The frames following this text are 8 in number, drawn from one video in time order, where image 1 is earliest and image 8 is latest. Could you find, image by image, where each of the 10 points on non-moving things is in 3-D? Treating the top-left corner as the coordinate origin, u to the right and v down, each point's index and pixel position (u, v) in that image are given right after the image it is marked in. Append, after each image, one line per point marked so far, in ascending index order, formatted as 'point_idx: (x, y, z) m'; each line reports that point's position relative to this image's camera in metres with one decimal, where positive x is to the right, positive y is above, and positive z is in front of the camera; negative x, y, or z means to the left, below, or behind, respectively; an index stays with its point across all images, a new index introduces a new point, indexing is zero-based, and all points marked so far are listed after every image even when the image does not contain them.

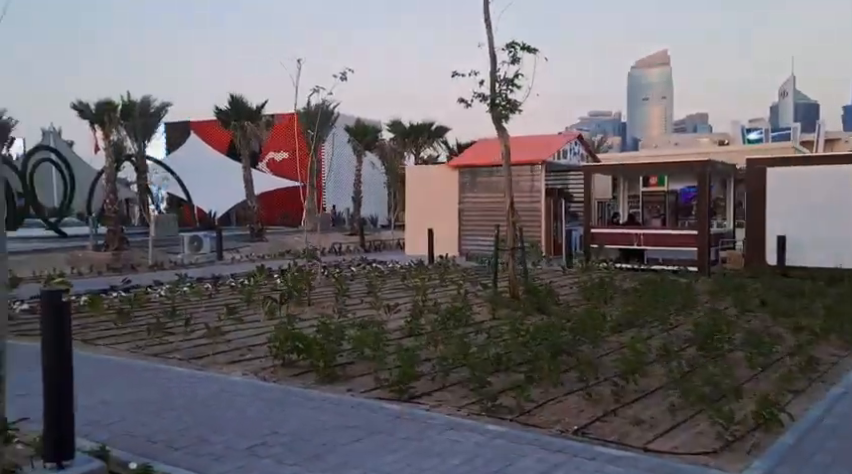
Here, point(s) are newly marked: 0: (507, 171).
0: (+0.8, +0.7, +8.8) m
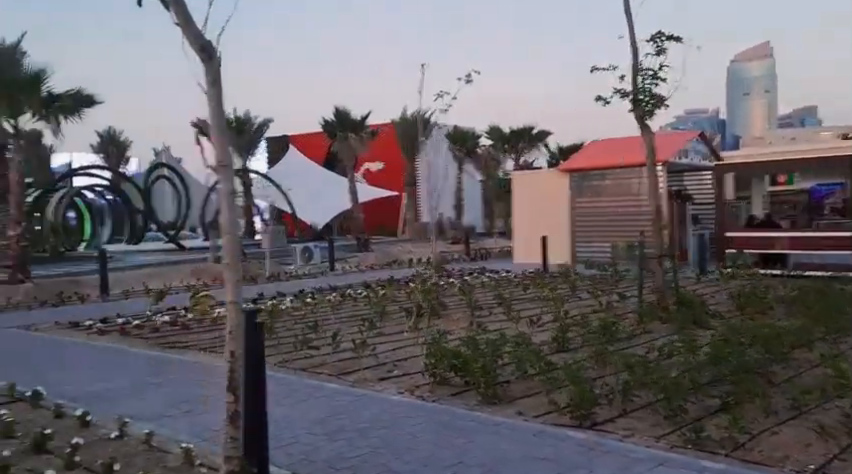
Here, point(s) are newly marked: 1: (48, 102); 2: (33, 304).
0: (+2.2, +0.7, +8.3) m
1: (-8.1, +3.0, +18.4) m
2: (-7.4, -1.3, +16.1) m
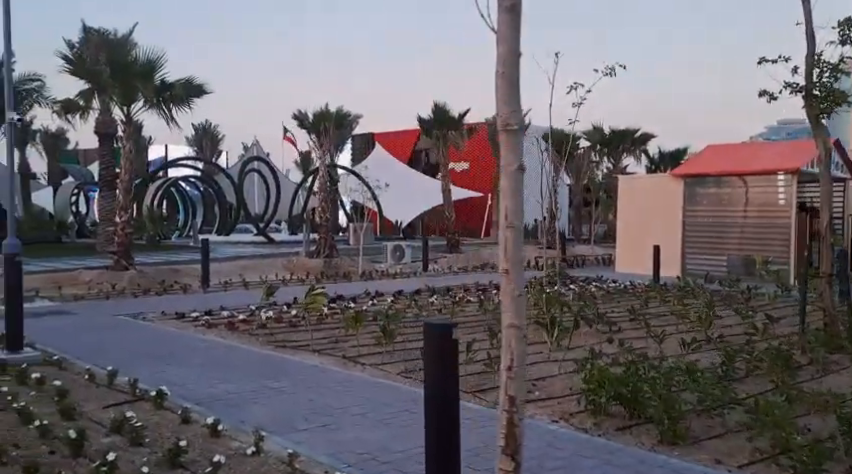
0: (+3.5, +0.5, +7.4) m
1: (-5.8, +3.2, +18.4) m
2: (-5.5, -1.0, +16.0) m
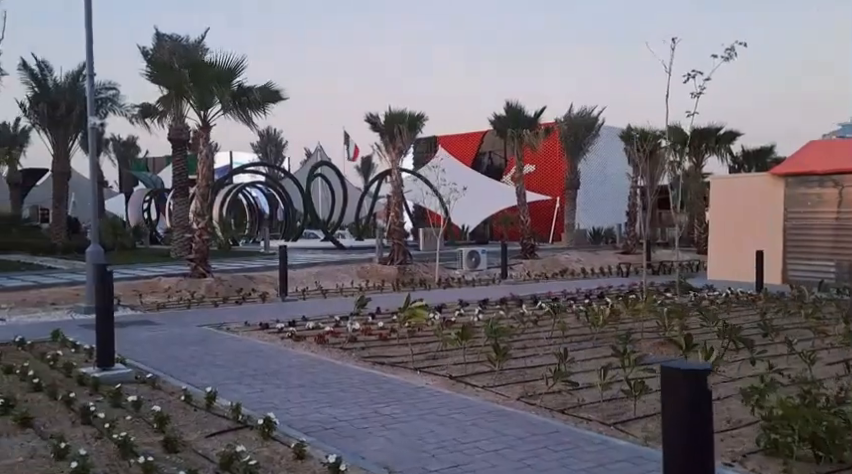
0: (+4.4, +0.4, +6.4) m
1: (-4.0, +3.1, +18.0) m
2: (-3.9, -1.2, +15.7) m
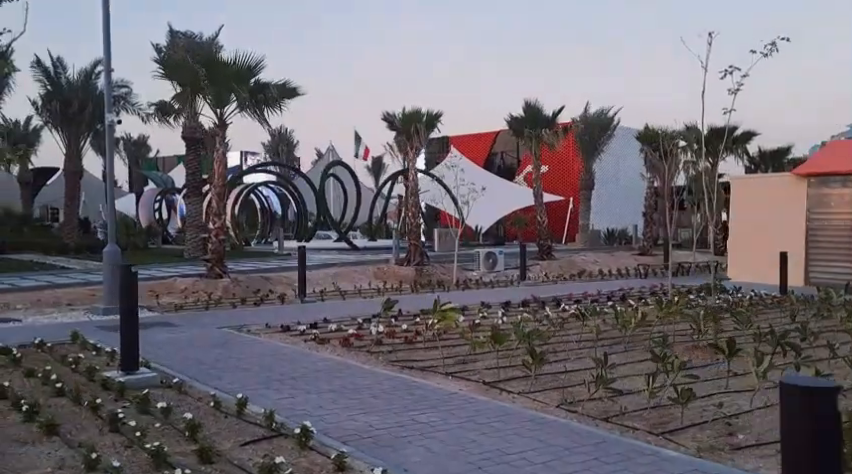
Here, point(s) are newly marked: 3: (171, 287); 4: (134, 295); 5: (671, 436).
0: (+4.7, +0.4, +6.1) m
1: (-3.6, +3.1, +17.9) m
2: (-3.5, -1.2, +15.5) m
3: (-5.2, -1.0, +17.3) m
4: (-2.5, -0.5, +7.3) m
5: (+1.7, -1.4, +5.8) m
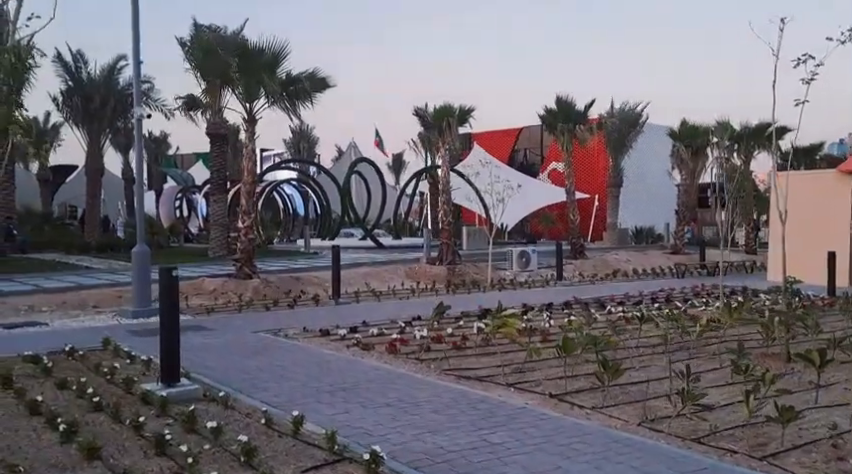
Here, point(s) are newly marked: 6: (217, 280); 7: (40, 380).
0: (+5.2, +0.4, +5.5) m
1: (-2.9, +3.1, +17.4) m
2: (-2.8, -1.2, +15.0) m
3: (-4.5, -1.0, +16.8) m
4: (-2.0, -0.5, +6.8) m
5: (+2.1, -1.4, +5.2) m
6: (-4.3, -0.9, +17.4) m
7: (-3.4, -1.3, +7.5) m
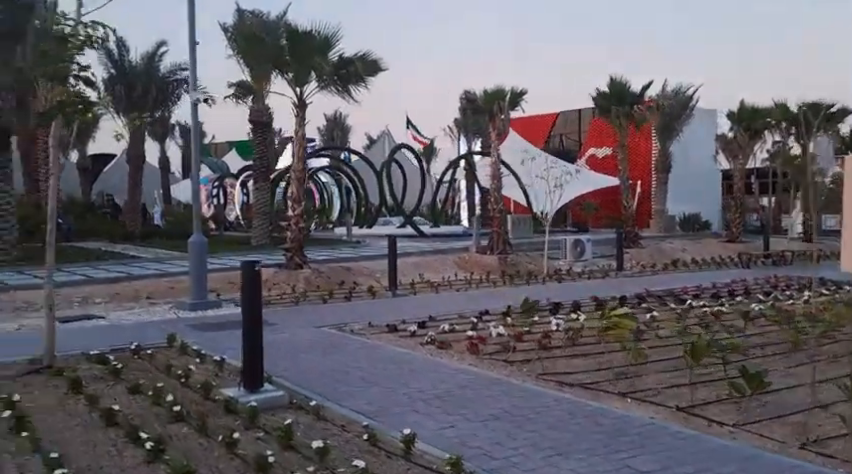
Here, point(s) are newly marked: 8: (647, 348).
0: (+5.9, +0.5, +4.6) m
1: (-1.8, +3.3, +16.7) m
2: (-1.8, -1.0, +14.4) m
3: (-3.4, -0.8, +16.2) m
4: (-1.2, -0.5, +6.1) m
5: (+2.9, -1.3, +4.4) m
6: (-3.1, -0.7, +16.8) m
7: (-2.6, -1.2, +6.9) m
8: (+2.2, -1.1, +8.5) m
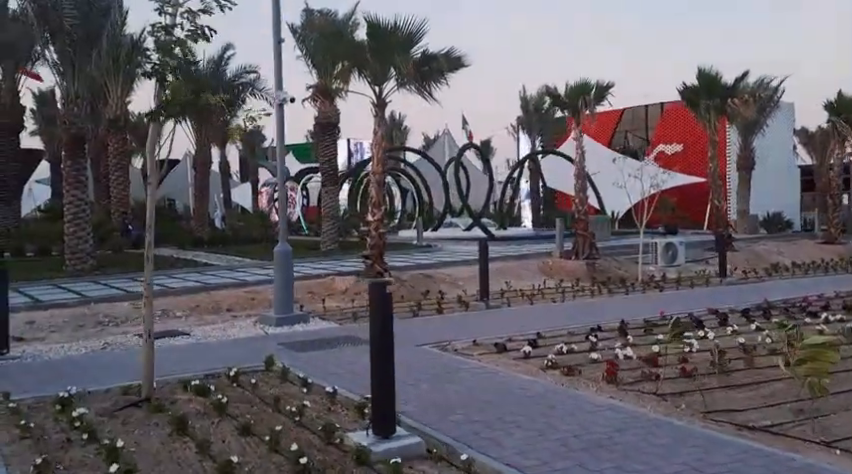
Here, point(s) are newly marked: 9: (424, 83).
0: (+6.8, +0.4, +3.1) m
1: (-0.1, +3.2, +15.7) m
2: (-0.2, -1.1, +13.4) m
3: (-1.7, -0.9, +15.3) m
4: (-0.2, -0.6, +5.1) m
5: (+3.8, -1.4, +3.2) m
6: (-1.5, -0.8, +15.9) m
7: (-1.5, -1.3, +5.9) m
8: (+3.4, -1.2, +7.3) m
9: (0.0, +2.8, +15.9) m
